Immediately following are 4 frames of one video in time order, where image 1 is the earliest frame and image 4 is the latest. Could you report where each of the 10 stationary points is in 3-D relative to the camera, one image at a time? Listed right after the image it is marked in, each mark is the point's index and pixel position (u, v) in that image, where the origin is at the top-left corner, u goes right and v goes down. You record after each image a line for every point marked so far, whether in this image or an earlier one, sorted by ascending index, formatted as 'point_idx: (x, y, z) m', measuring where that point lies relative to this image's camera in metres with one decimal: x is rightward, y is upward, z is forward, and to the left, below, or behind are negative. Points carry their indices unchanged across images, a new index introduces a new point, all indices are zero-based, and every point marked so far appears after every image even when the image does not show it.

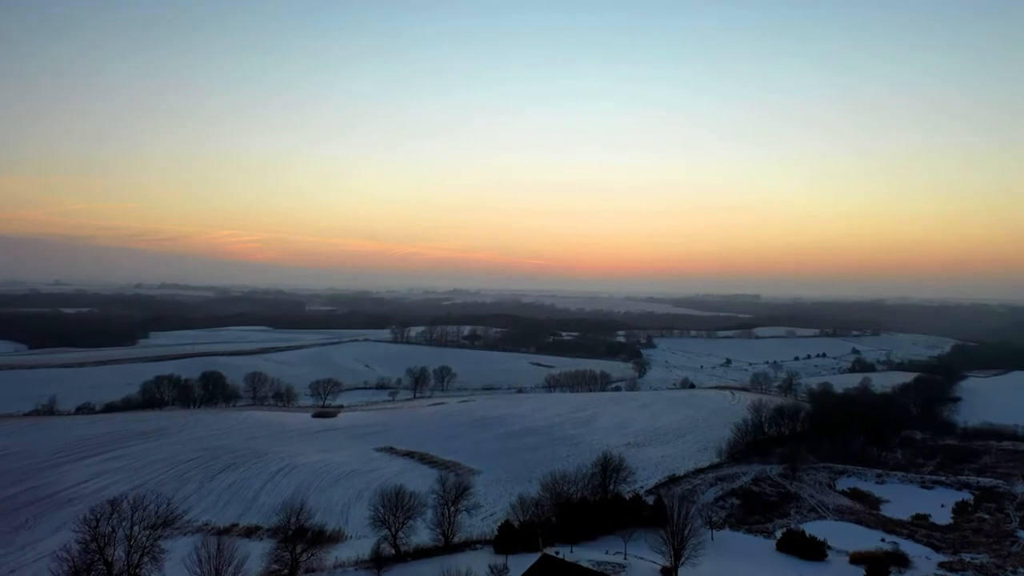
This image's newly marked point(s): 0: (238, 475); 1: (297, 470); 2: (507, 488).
0: (-8.6, -5.9, +19.2) m
1: (-7.0, -6.0, +20.0) m
2: (-0.2, -6.6, +20.0) m
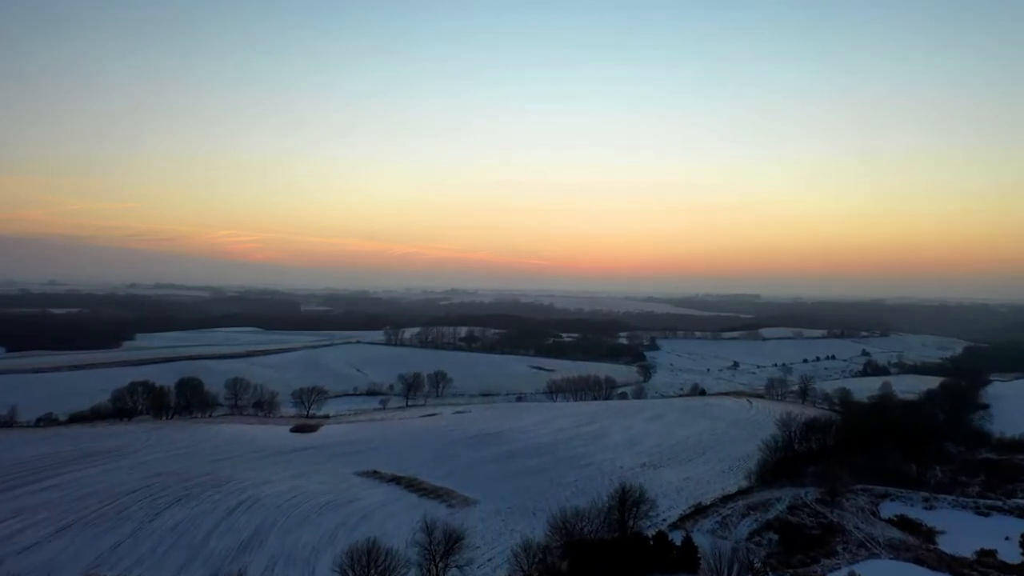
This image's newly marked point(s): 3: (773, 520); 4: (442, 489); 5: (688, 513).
0: (-8.6, -5.9, +16.2) m
1: (-7.0, -6.0, +17.0) m
2: (-0.1, -6.6, +17.0) m
3: (+8.1, -7.2, +19.1) m
4: (-2.2, -6.4, +19.4) m
5: (+5.4, -6.9, +18.7) m
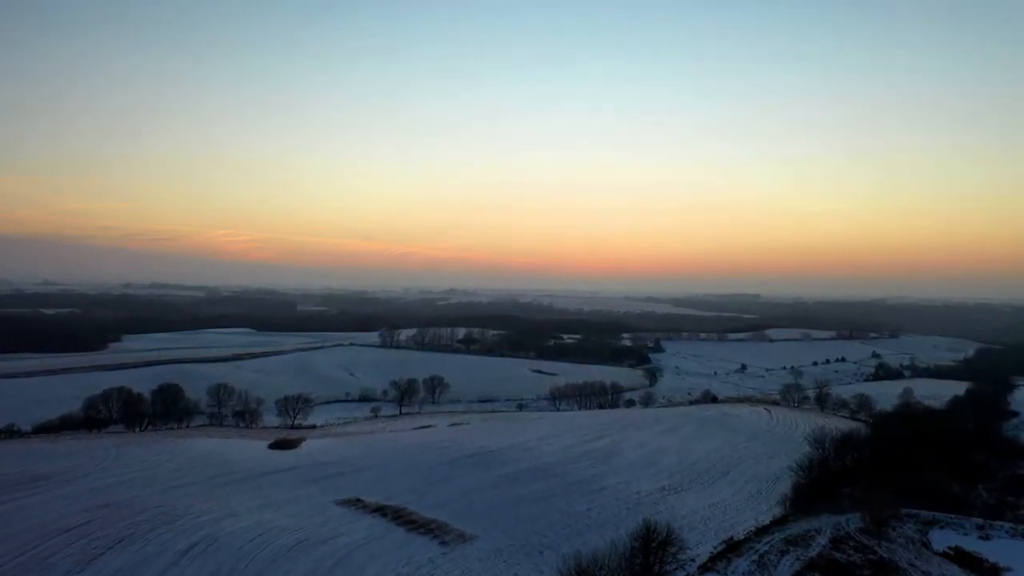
0: (-8.5, -5.9, +13.6) m
1: (-6.9, -6.0, +14.4) m
2: (-0.1, -6.6, +14.4) m
3: (+8.2, -7.3, +16.5) m
4: (-2.1, -6.4, +16.8) m
5: (+5.4, -6.9, +16.1) m
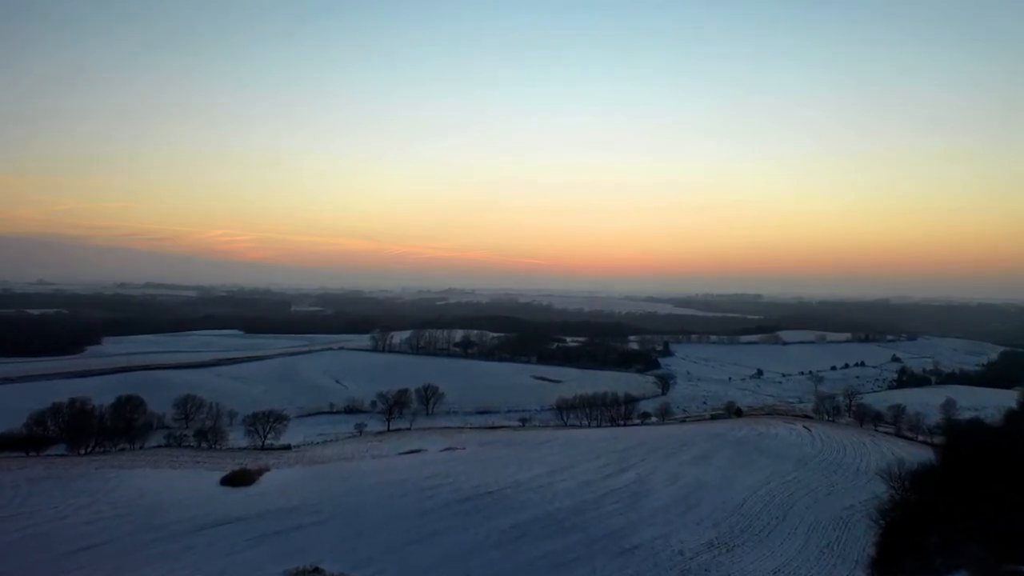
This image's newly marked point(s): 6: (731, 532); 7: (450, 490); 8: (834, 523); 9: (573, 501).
0: (-8.3, -6.0, +9.2) m
1: (-6.7, -6.0, +10.0) m
2: (+0.1, -6.6, +10.1) m
3: (+8.4, -7.3, +12.2) m
4: (-2.0, -6.4, +12.5) m
5: (+5.6, -6.9, +11.8) m
6: (+6.0, -6.7, +16.9) m
7: (-1.9, -6.0, +18.5) m
8: (+9.5, -6.9, +18.1) m
9: (+1.7, -6.2, +17.9) m
